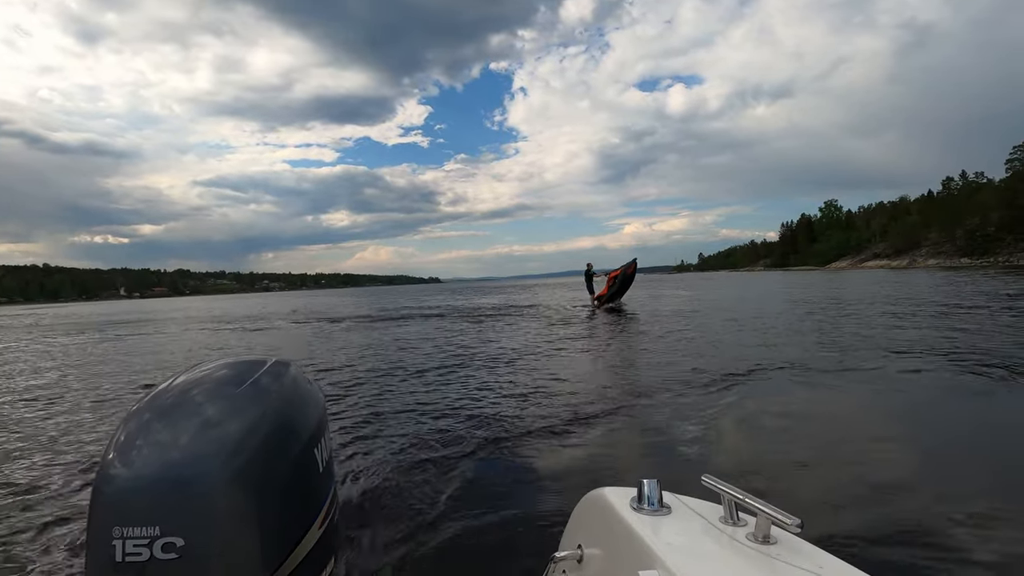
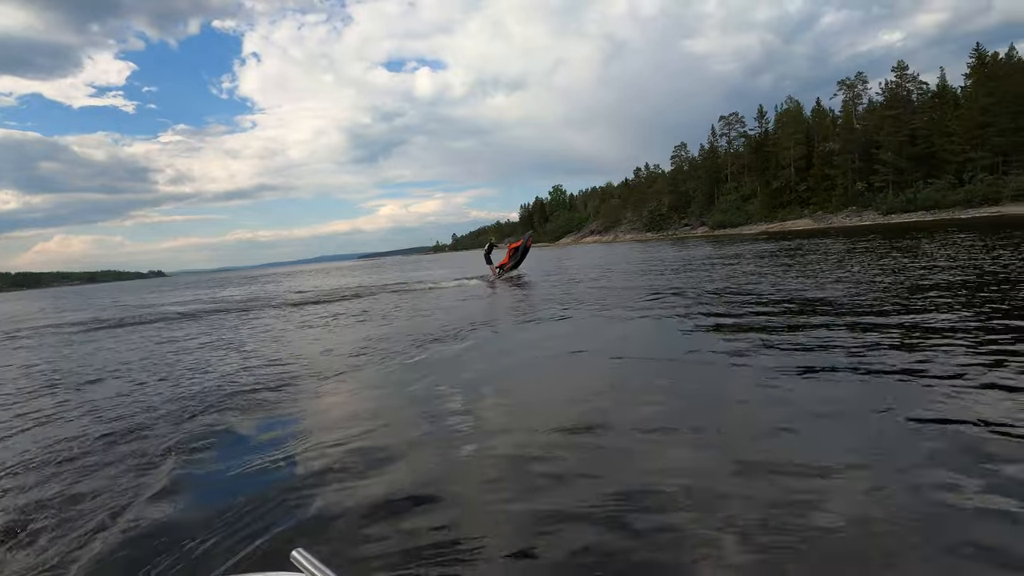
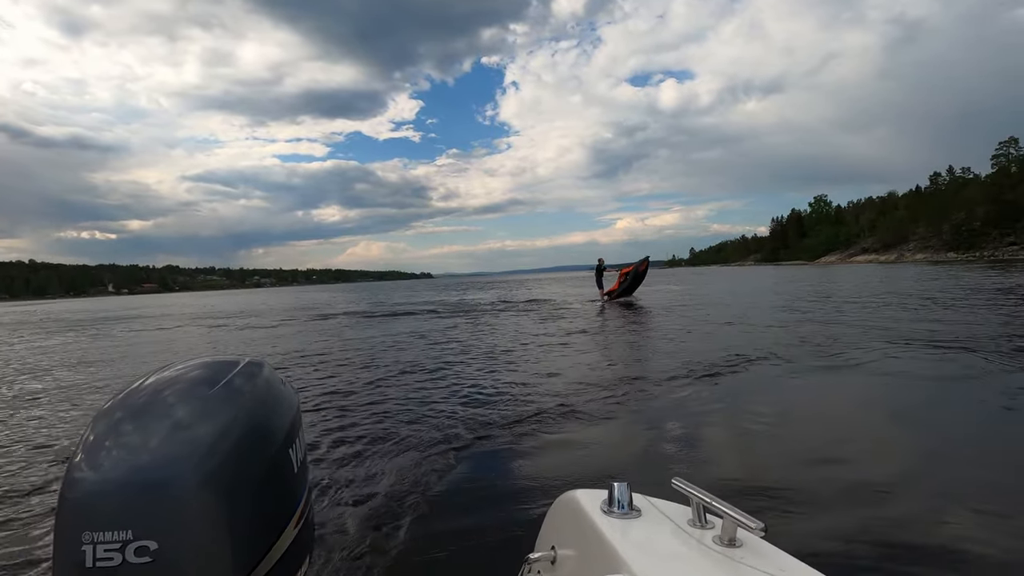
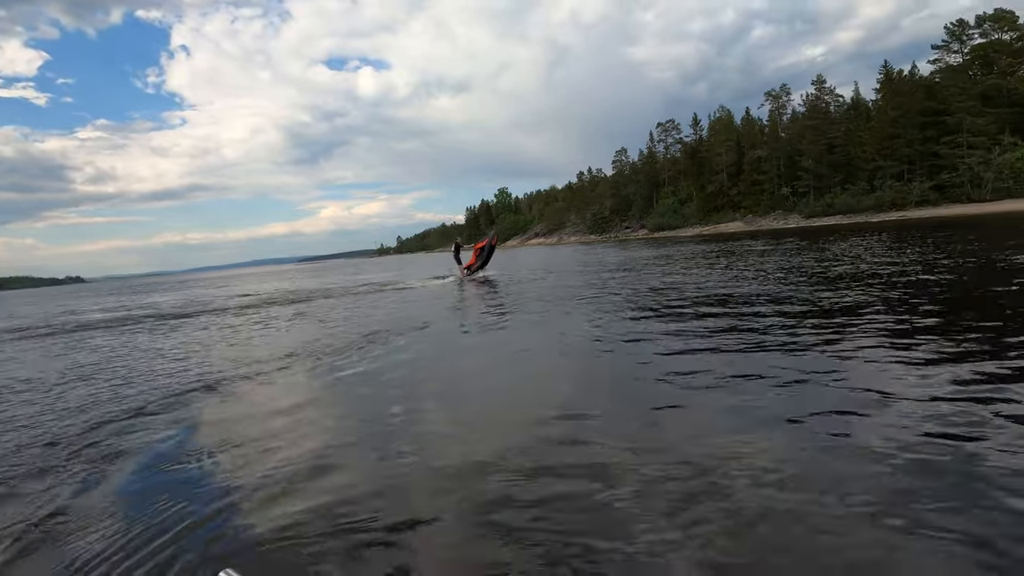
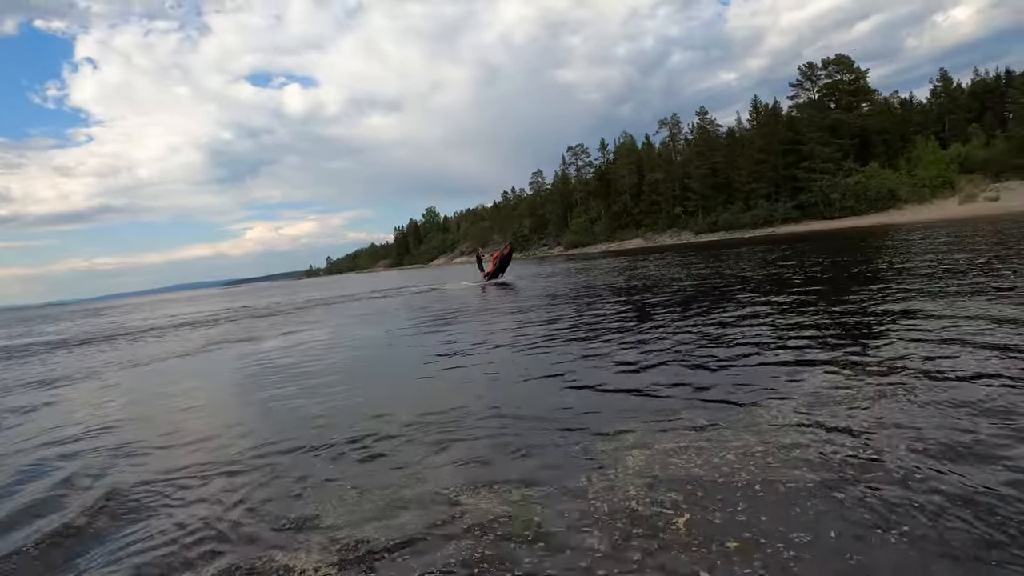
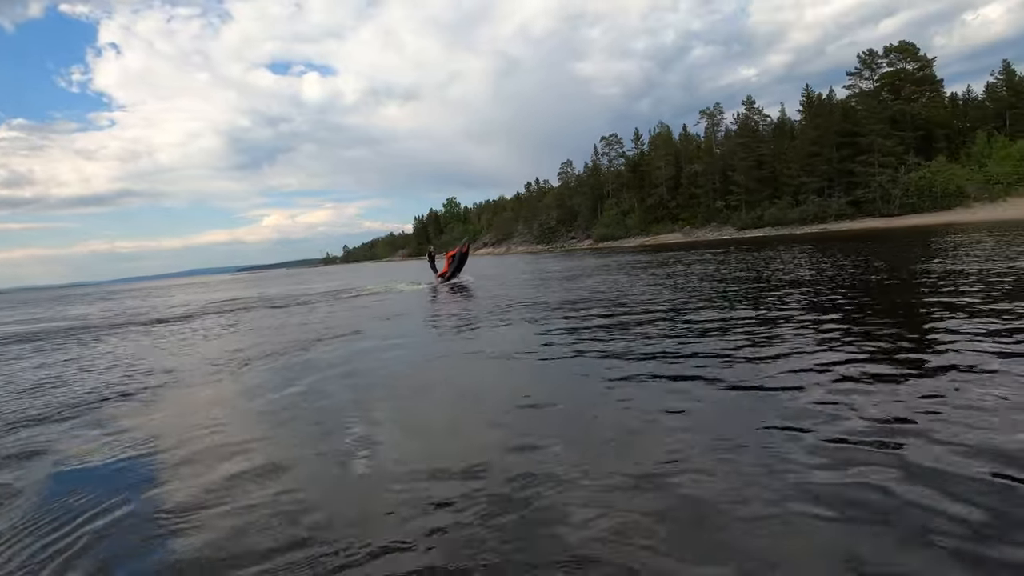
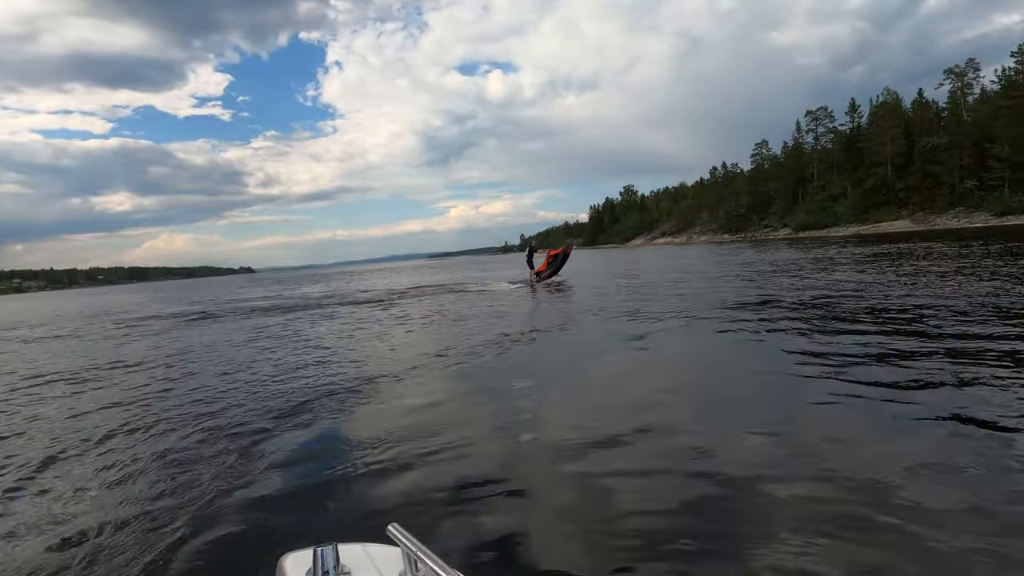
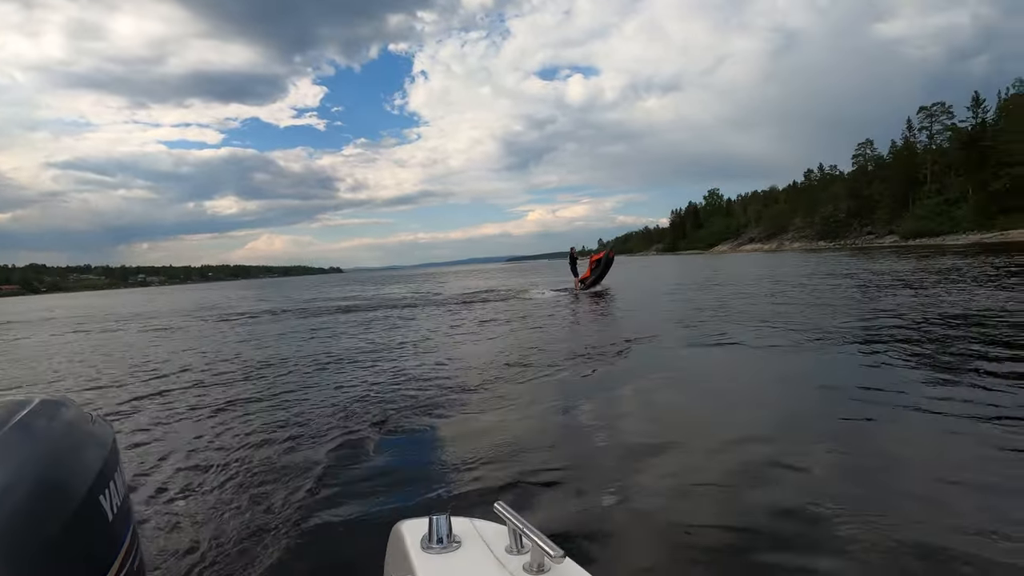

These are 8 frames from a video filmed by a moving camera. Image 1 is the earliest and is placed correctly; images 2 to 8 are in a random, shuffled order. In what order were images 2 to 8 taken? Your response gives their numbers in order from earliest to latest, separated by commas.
3, 8, 7, 2, 4, 6, 5
